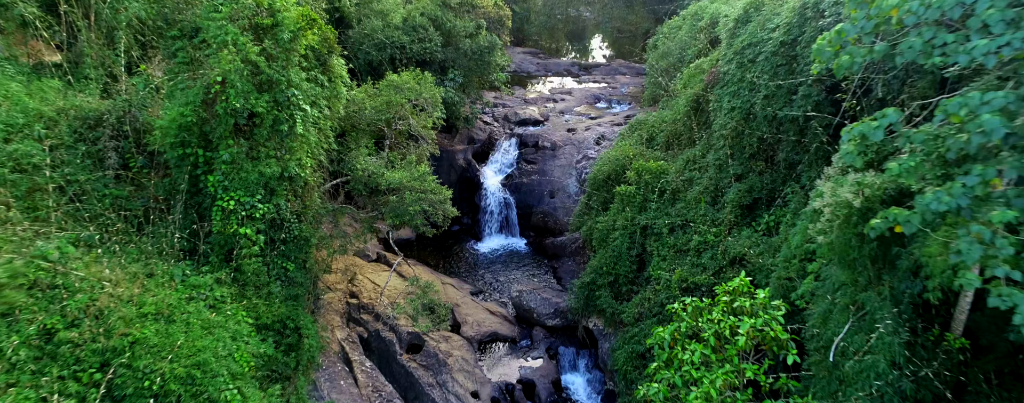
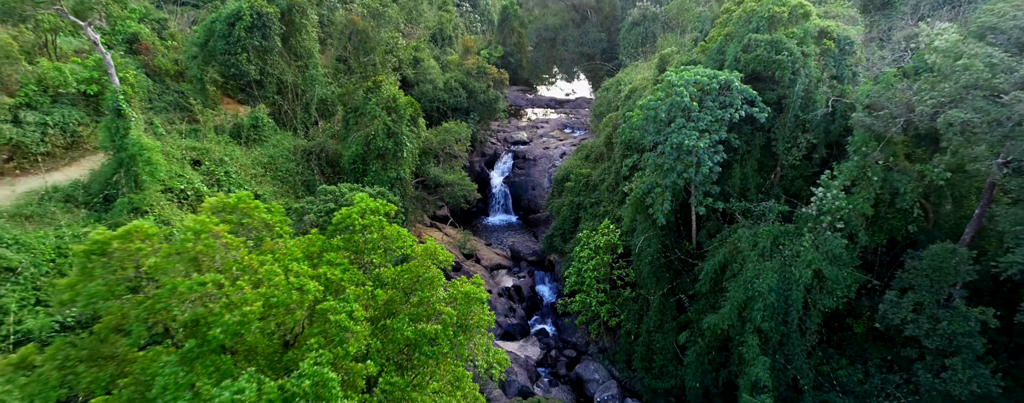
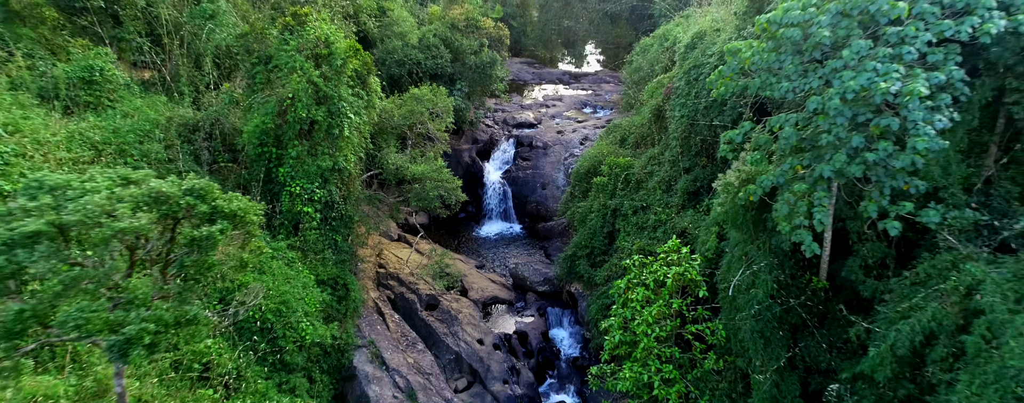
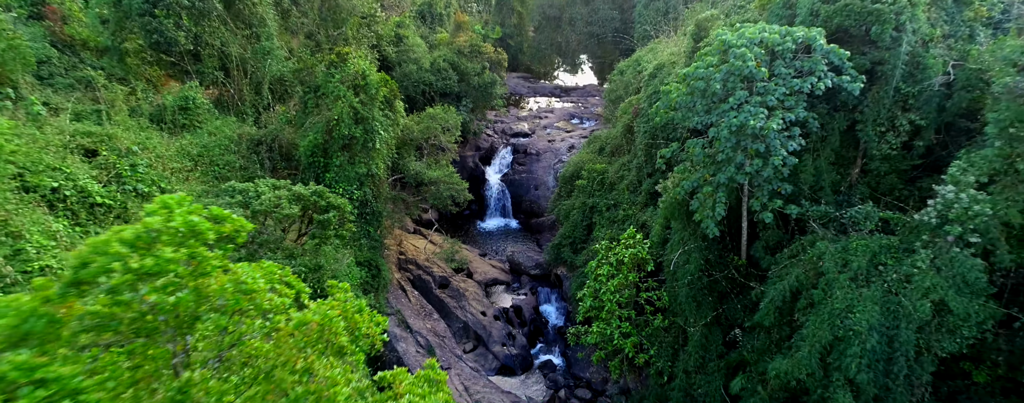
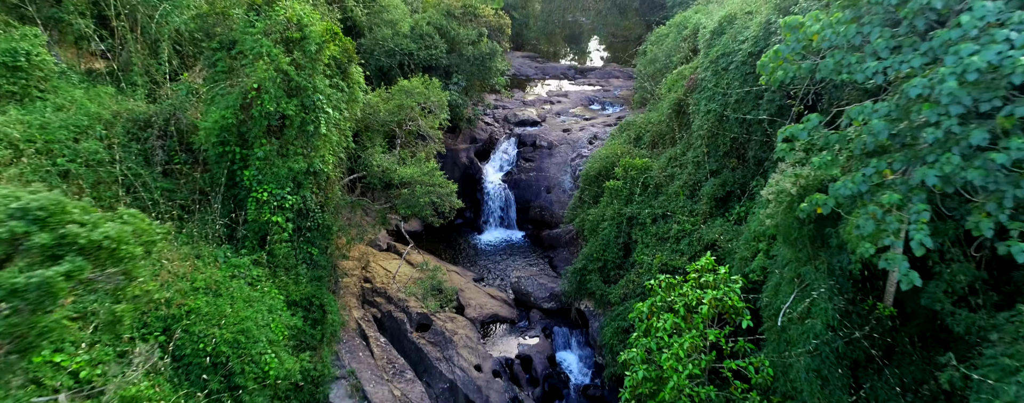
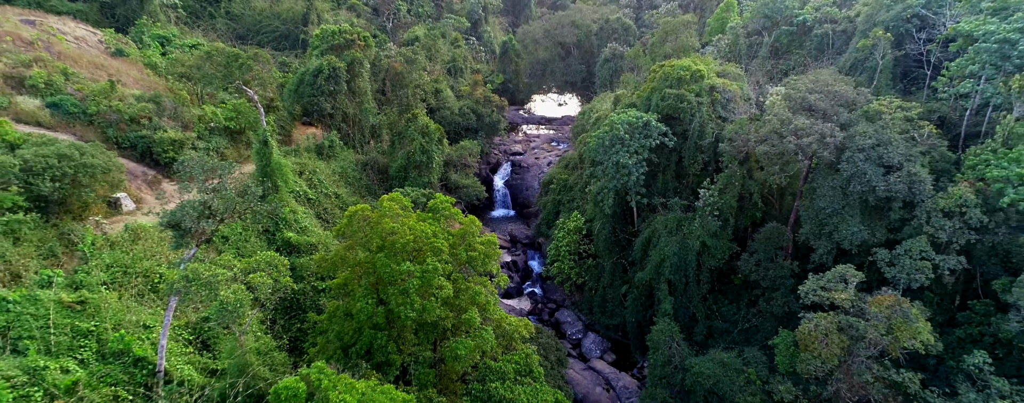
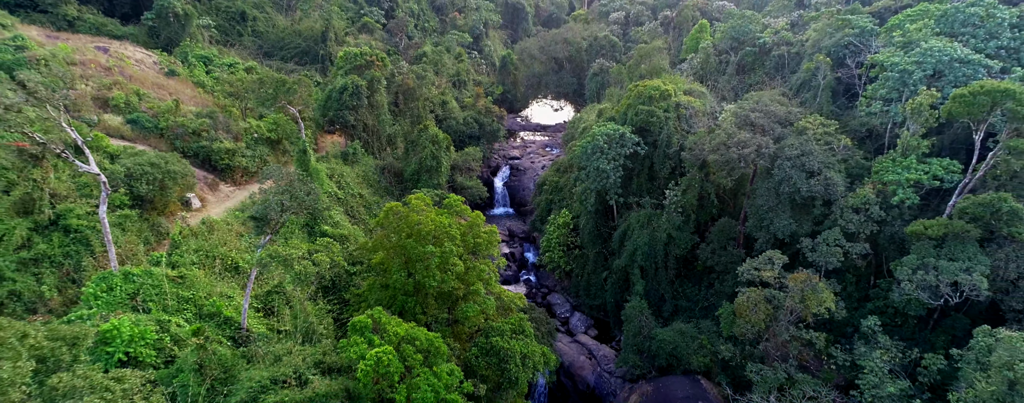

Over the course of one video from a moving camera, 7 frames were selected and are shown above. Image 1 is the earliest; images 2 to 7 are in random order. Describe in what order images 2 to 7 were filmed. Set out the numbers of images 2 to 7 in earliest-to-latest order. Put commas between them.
5, 3, 4, 2, 6, 7
